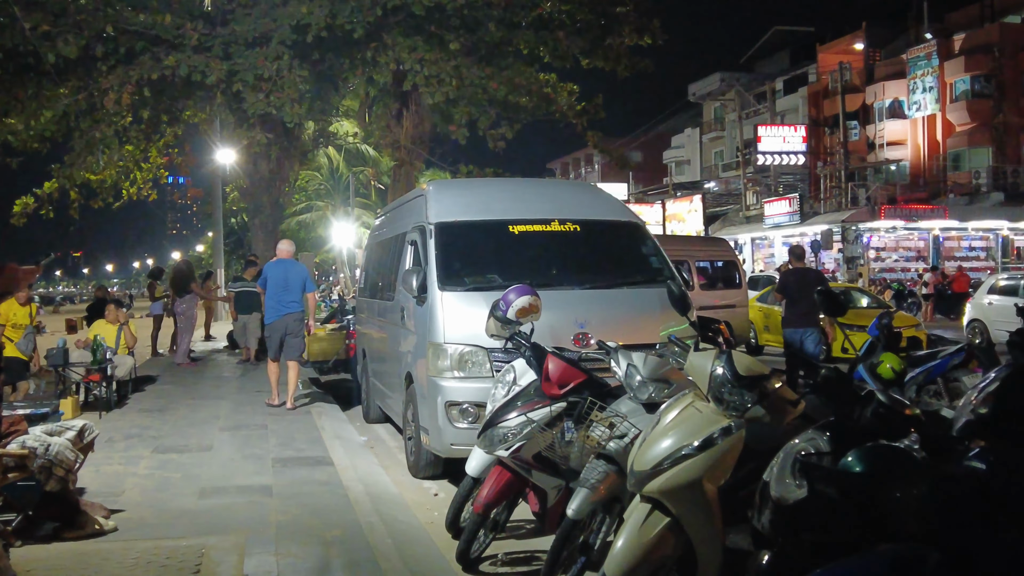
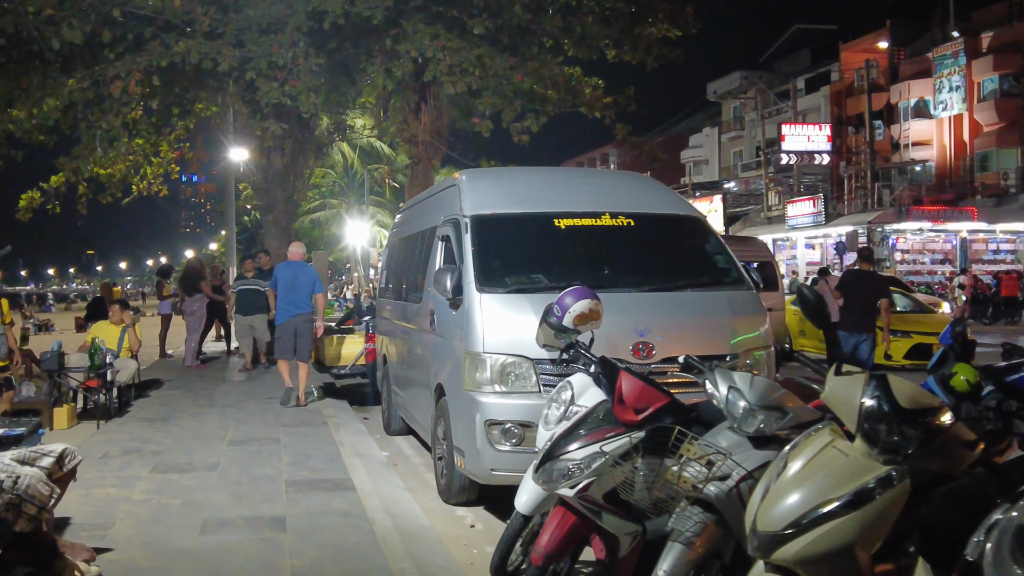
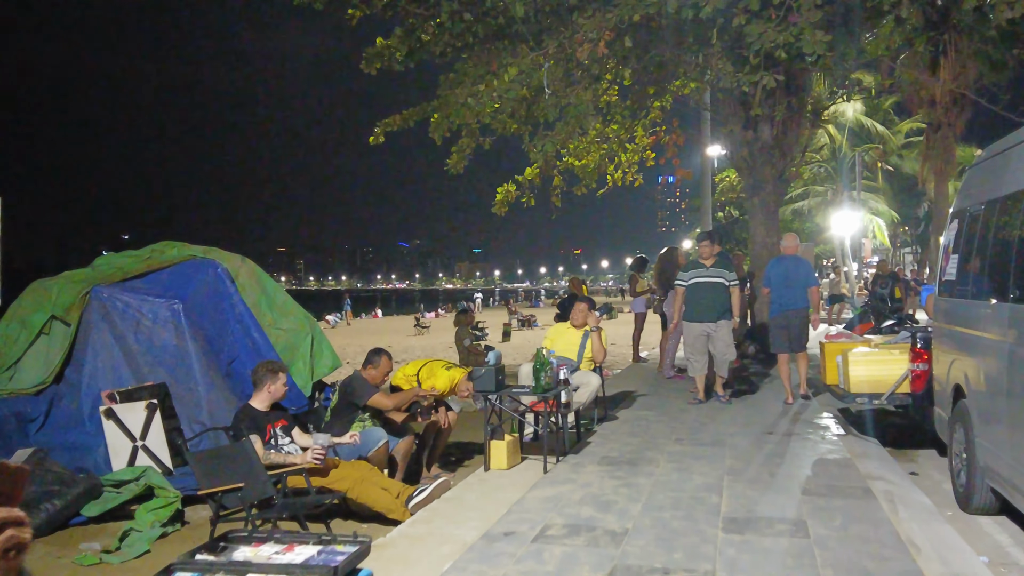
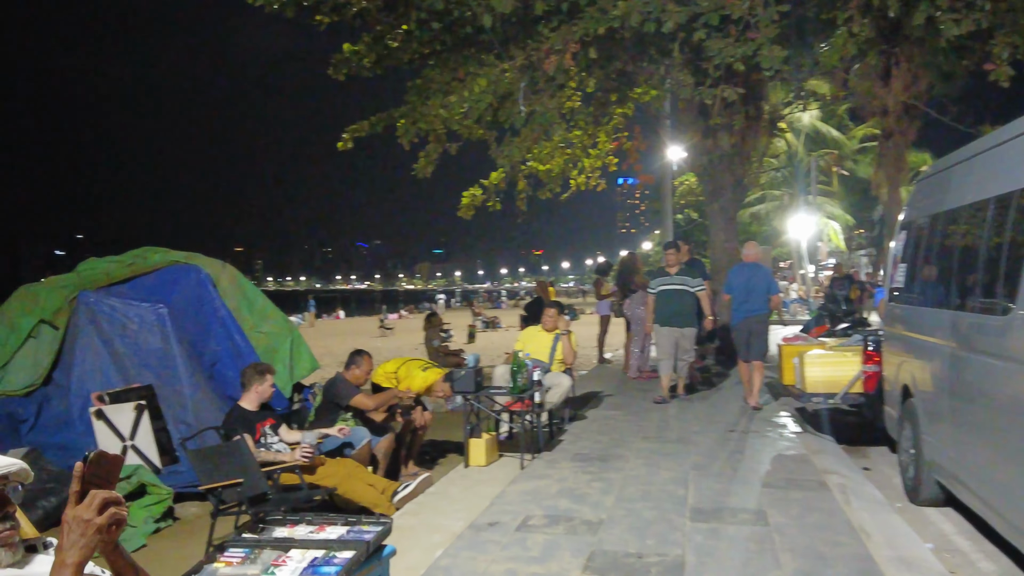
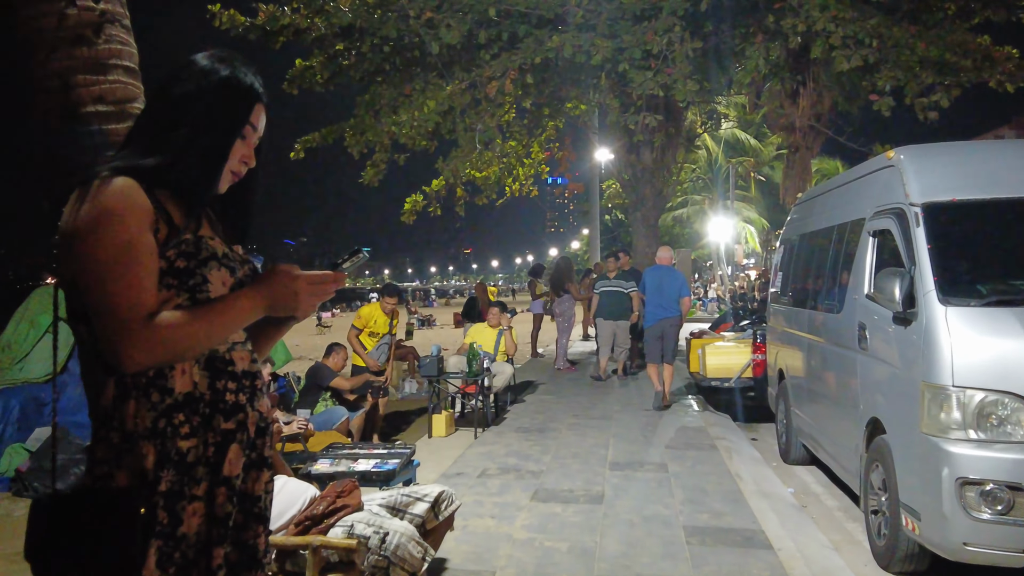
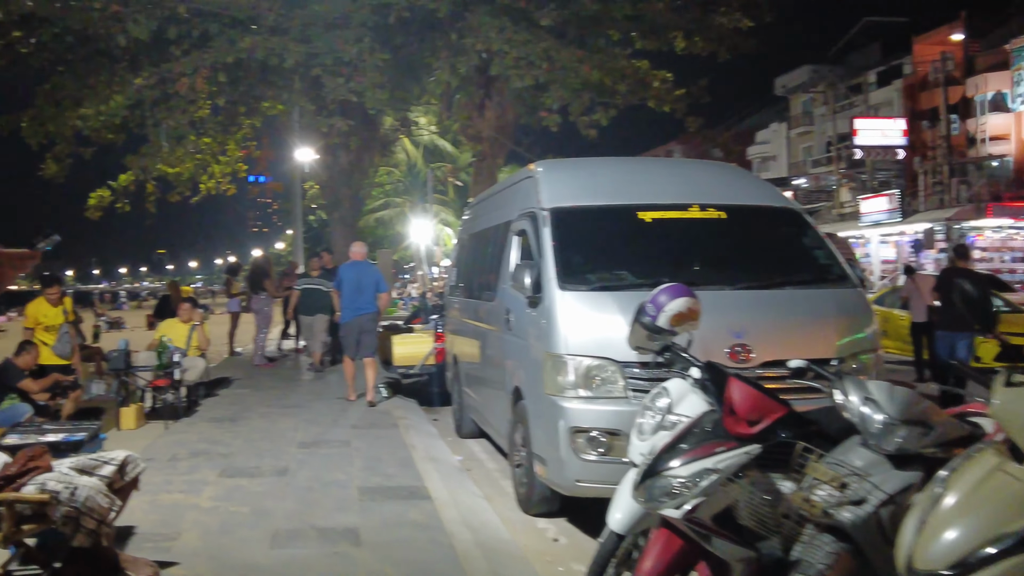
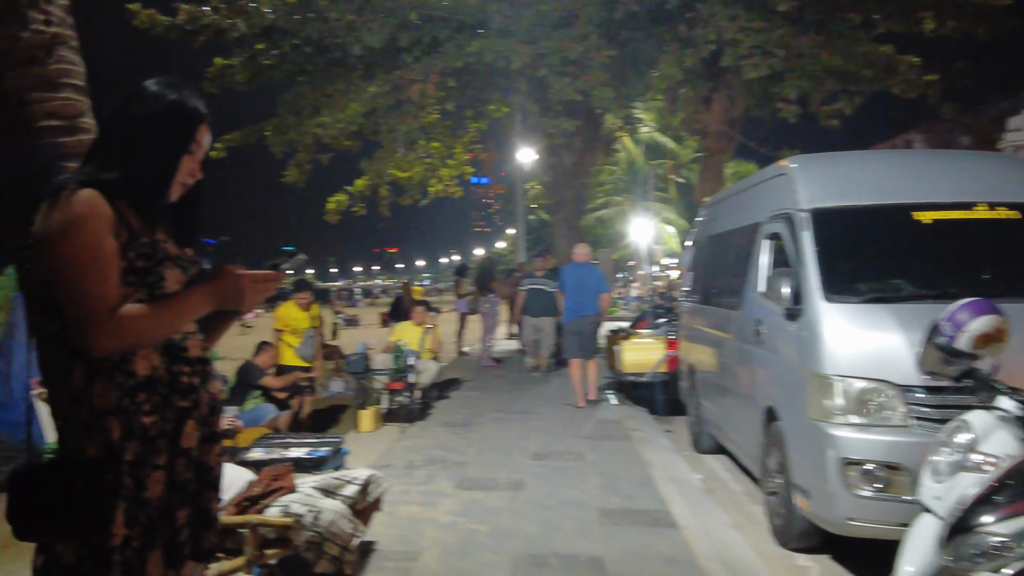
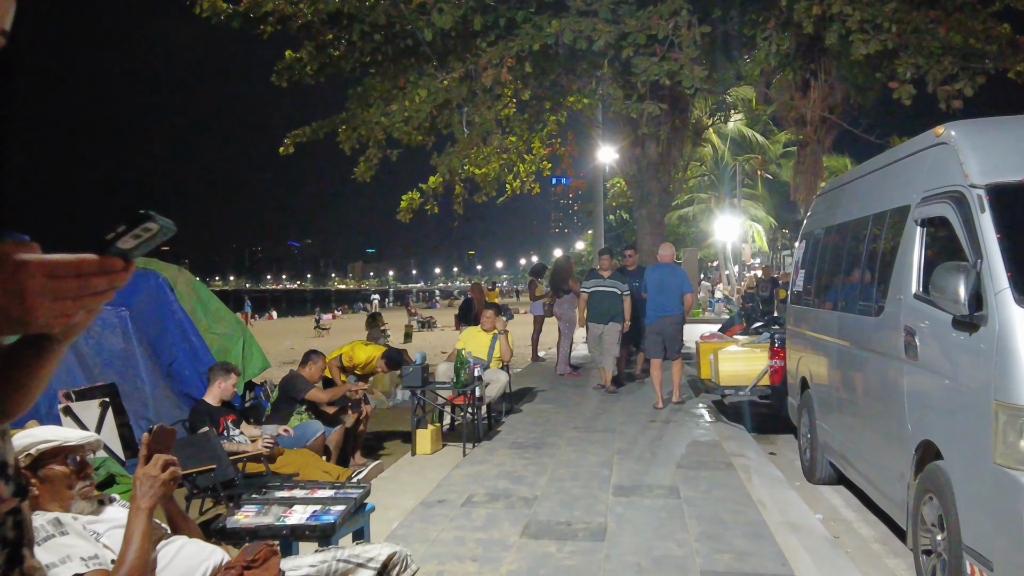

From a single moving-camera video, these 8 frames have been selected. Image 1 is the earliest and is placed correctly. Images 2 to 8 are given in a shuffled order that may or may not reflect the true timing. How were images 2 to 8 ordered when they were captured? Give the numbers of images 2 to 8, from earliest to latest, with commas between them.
2, 6, 7, 5, 8, 4, 3
